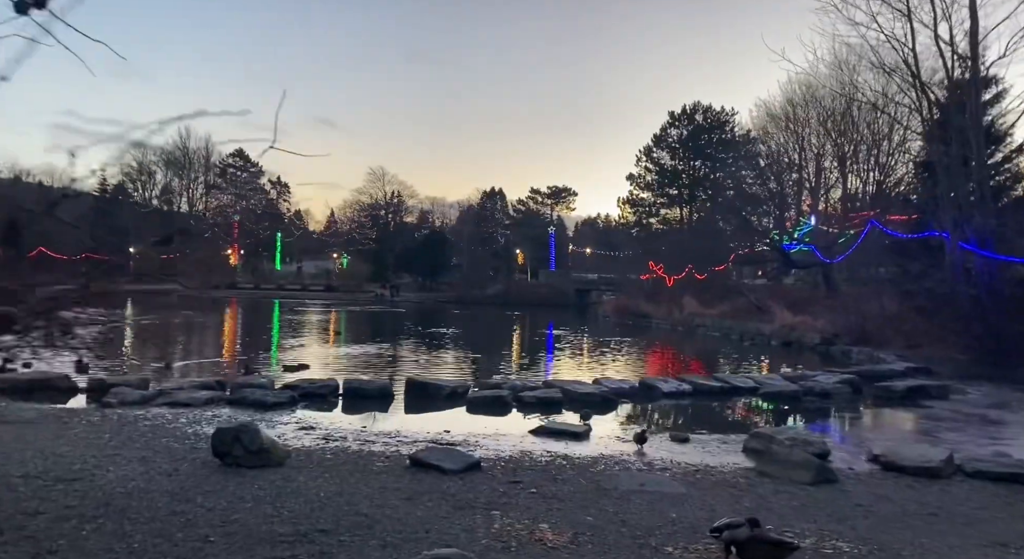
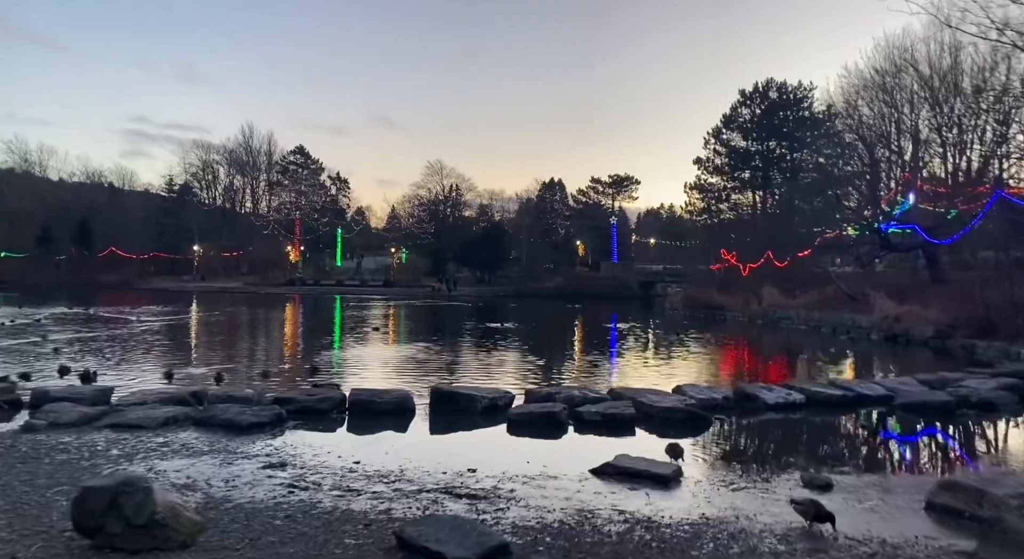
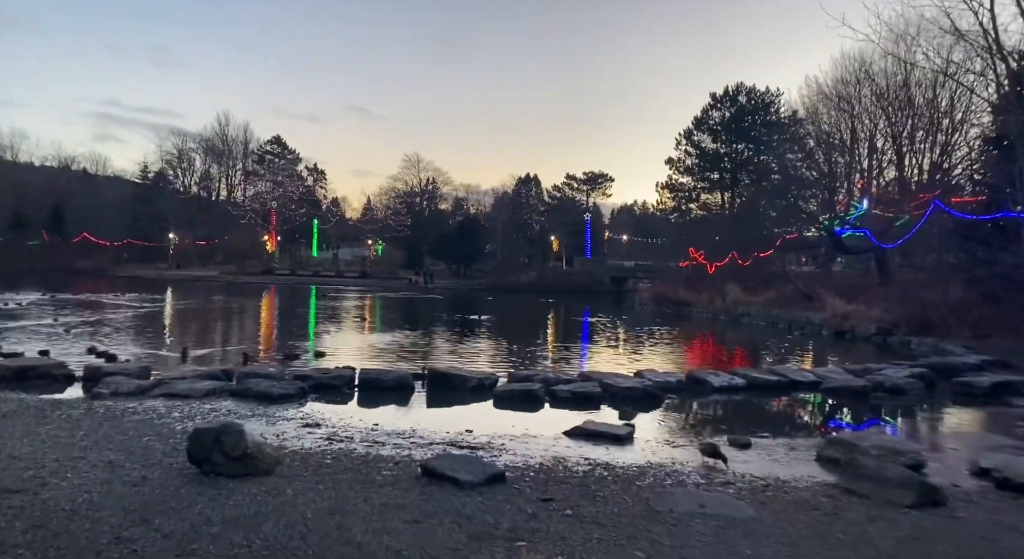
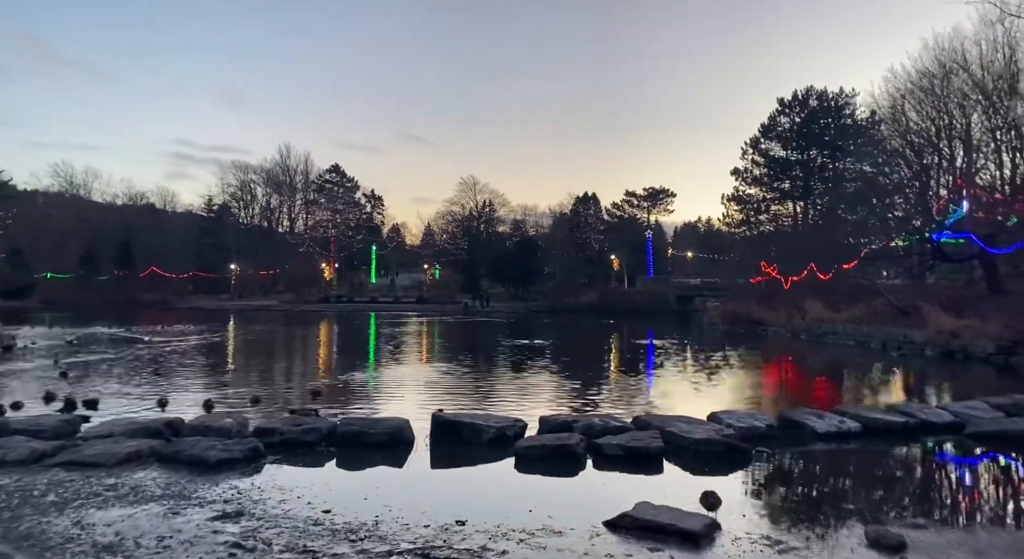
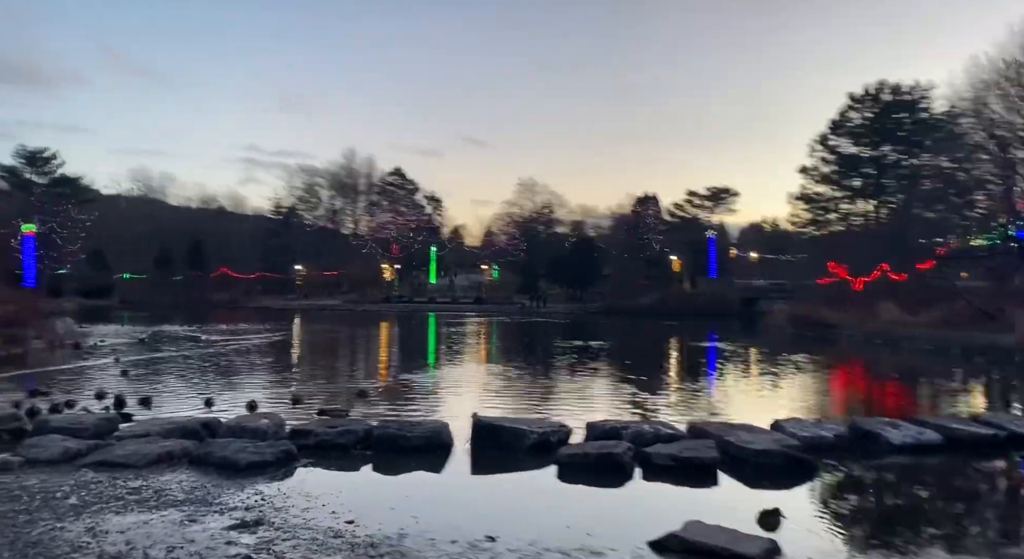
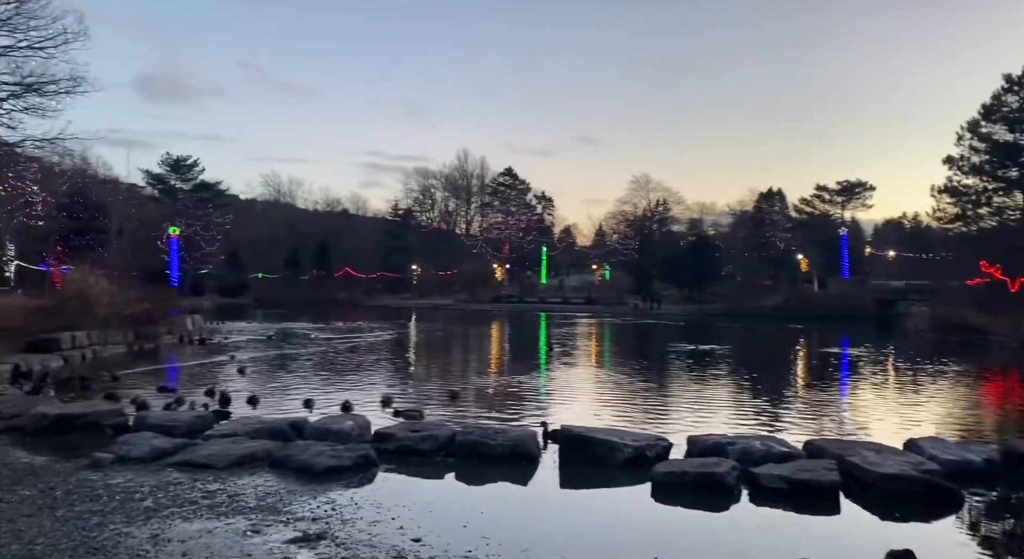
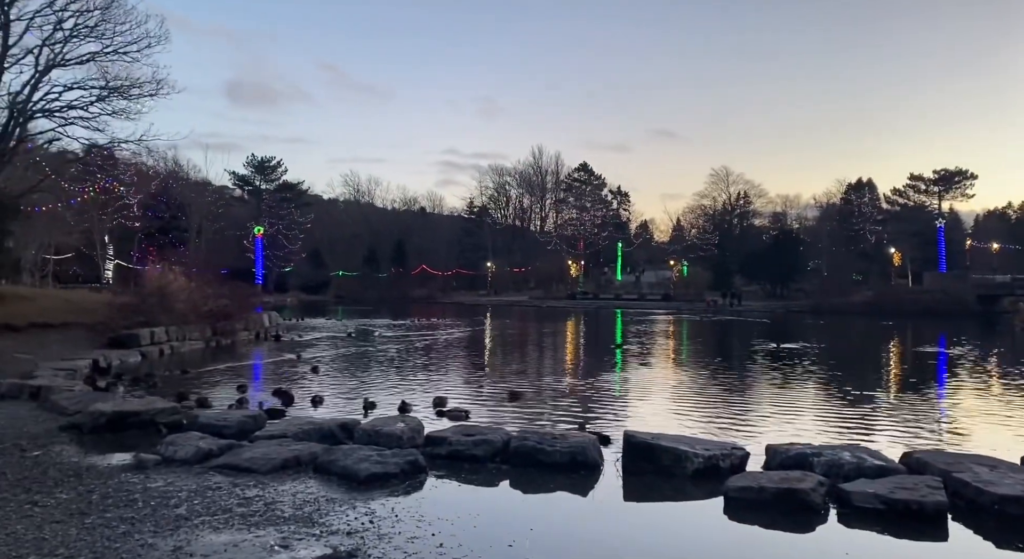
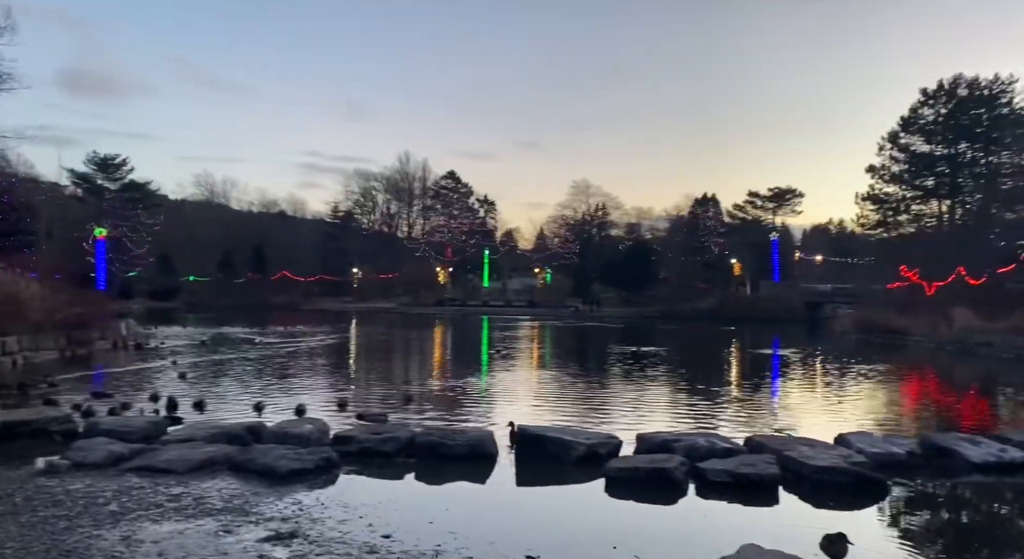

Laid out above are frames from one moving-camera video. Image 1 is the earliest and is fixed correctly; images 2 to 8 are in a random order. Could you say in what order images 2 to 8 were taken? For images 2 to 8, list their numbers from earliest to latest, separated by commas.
3, 2, 4, 5, 8, 6, 7
